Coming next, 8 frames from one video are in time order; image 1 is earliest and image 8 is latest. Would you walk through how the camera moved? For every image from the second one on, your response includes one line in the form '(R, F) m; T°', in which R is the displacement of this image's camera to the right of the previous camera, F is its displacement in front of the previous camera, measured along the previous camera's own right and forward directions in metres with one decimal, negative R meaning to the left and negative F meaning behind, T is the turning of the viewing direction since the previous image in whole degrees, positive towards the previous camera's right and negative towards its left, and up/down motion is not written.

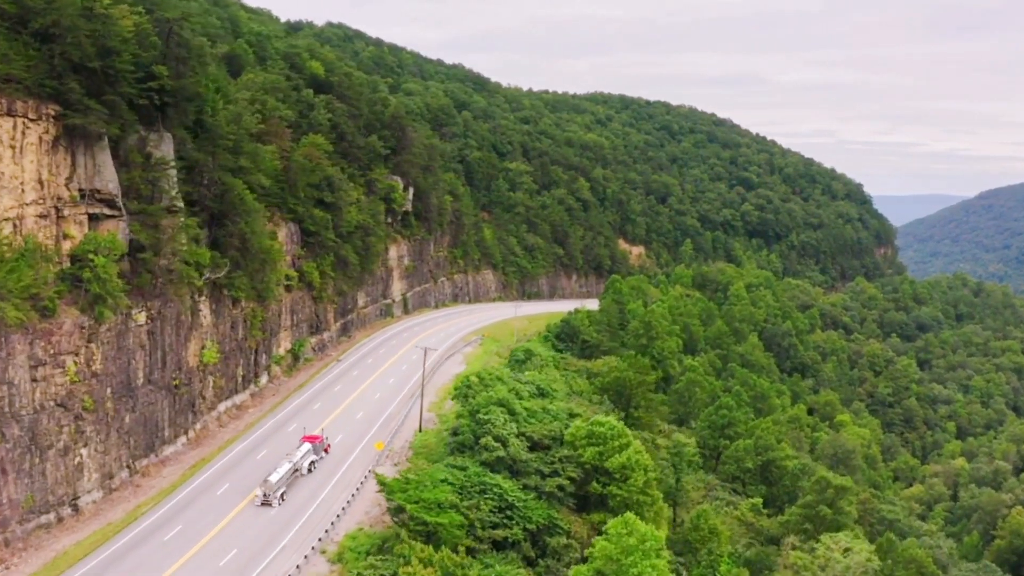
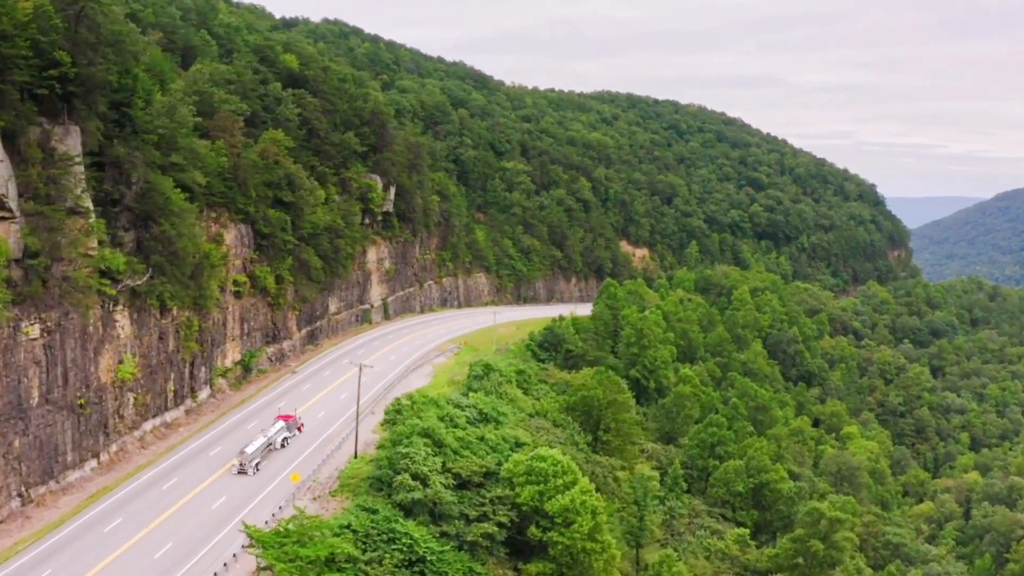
(+2.0, +3.0) m; -1°
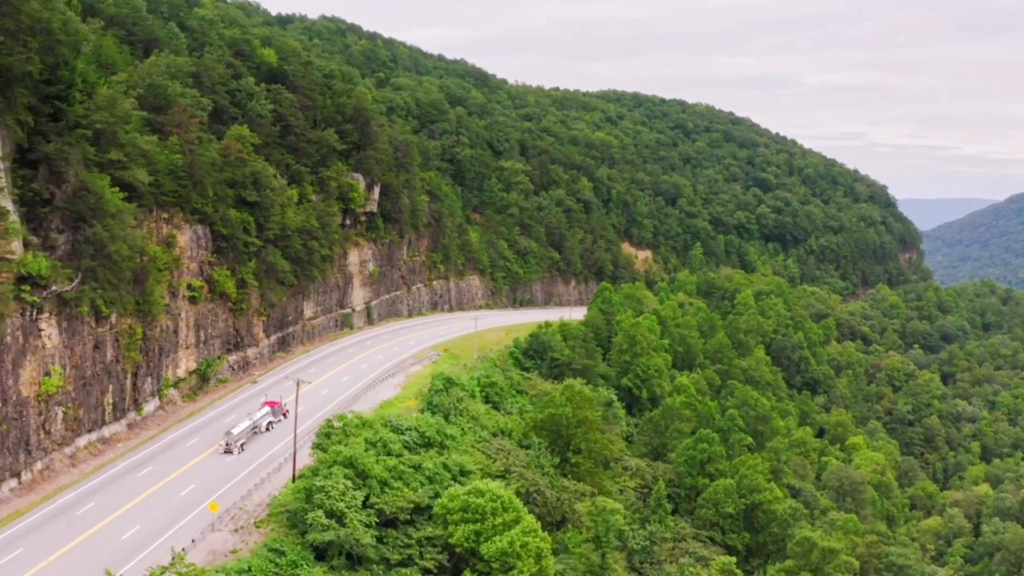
(+1.6, +2.3) m; -1°
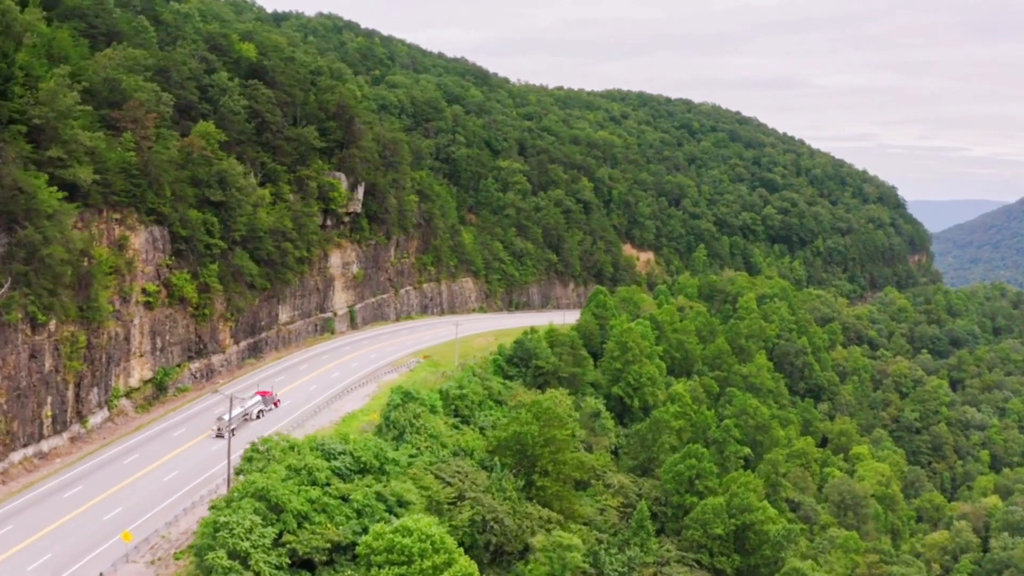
(+1.4, +2.0) m; -1°
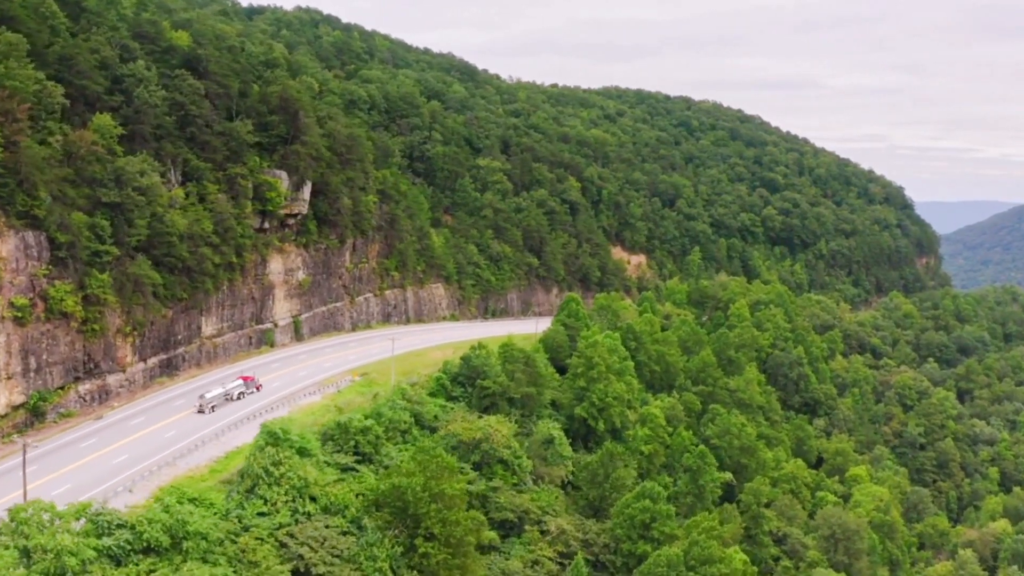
(+3.0, +4.6) m; -1°
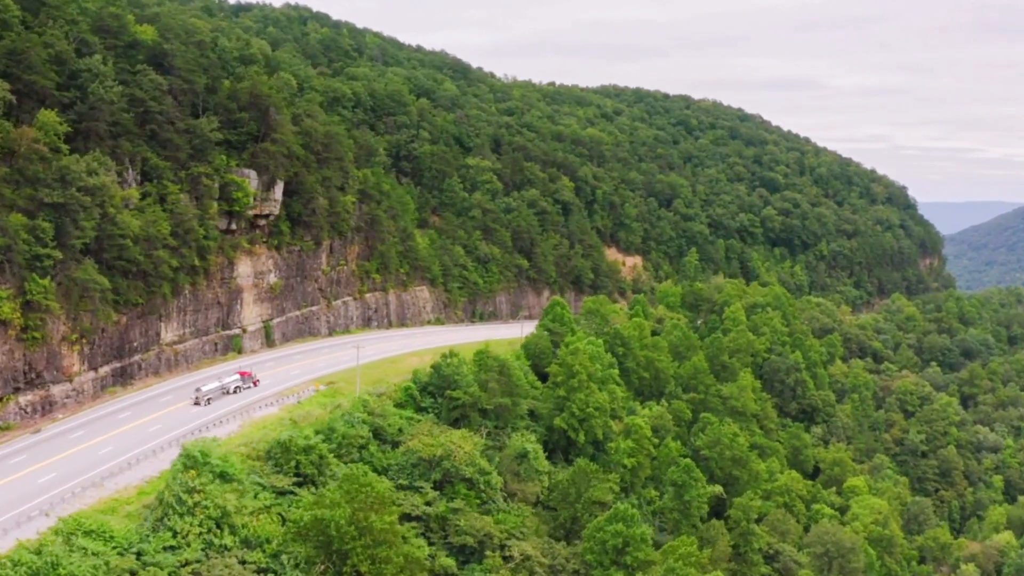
(+1.4, +2.1) m; 0°
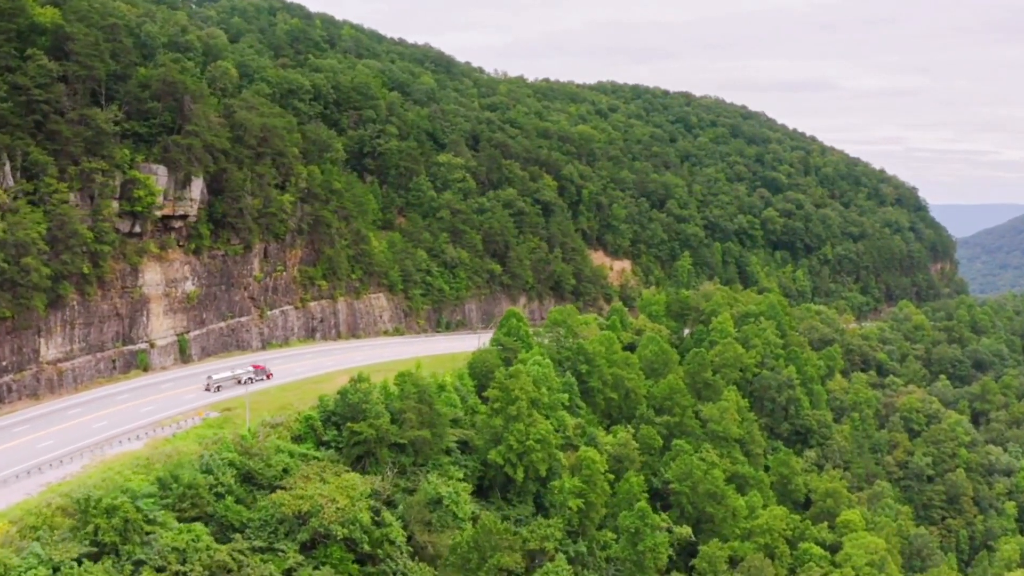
(+3.5, +5.4) m; -1°
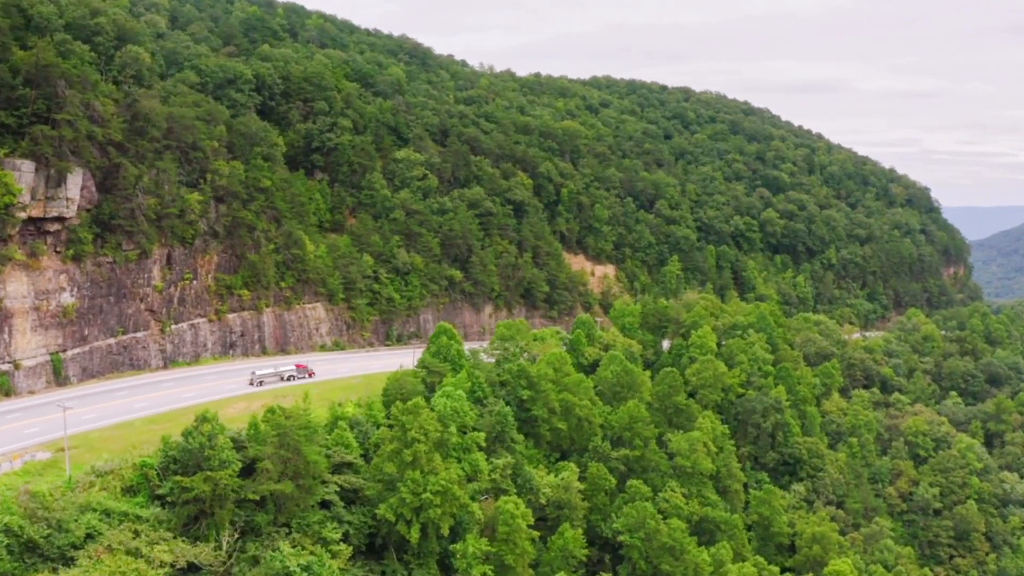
(+4.0, +6.3) m; -1°
